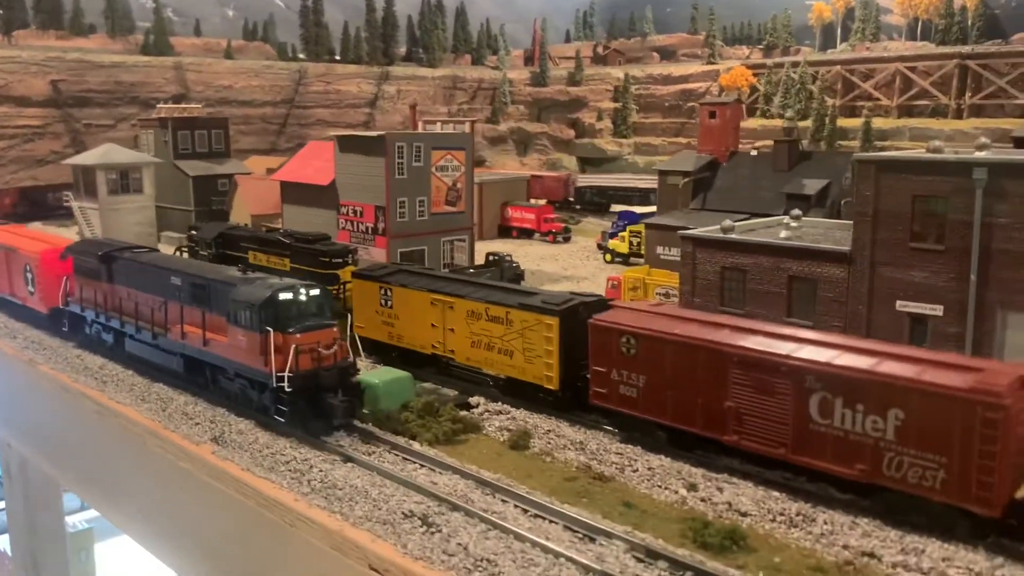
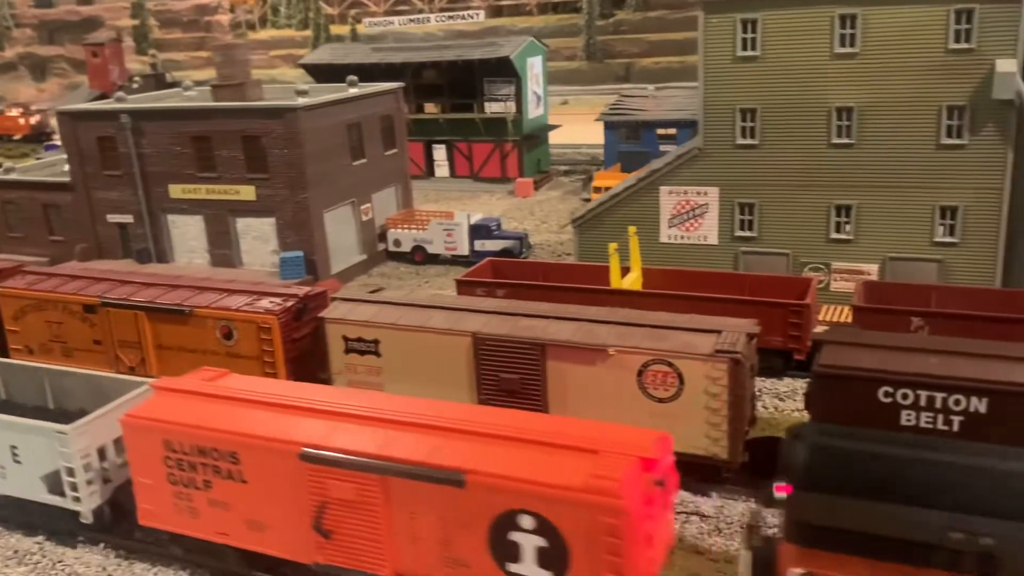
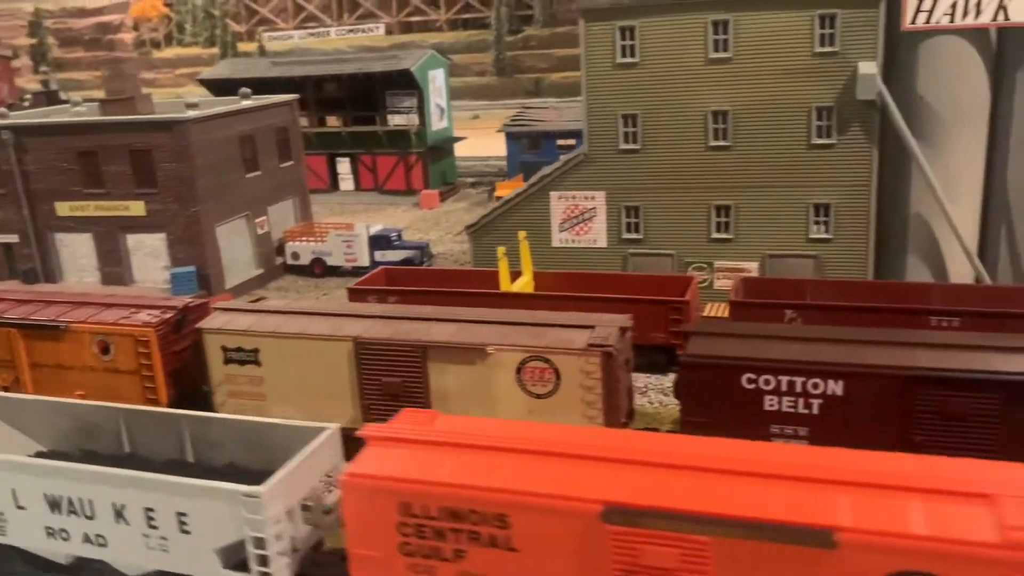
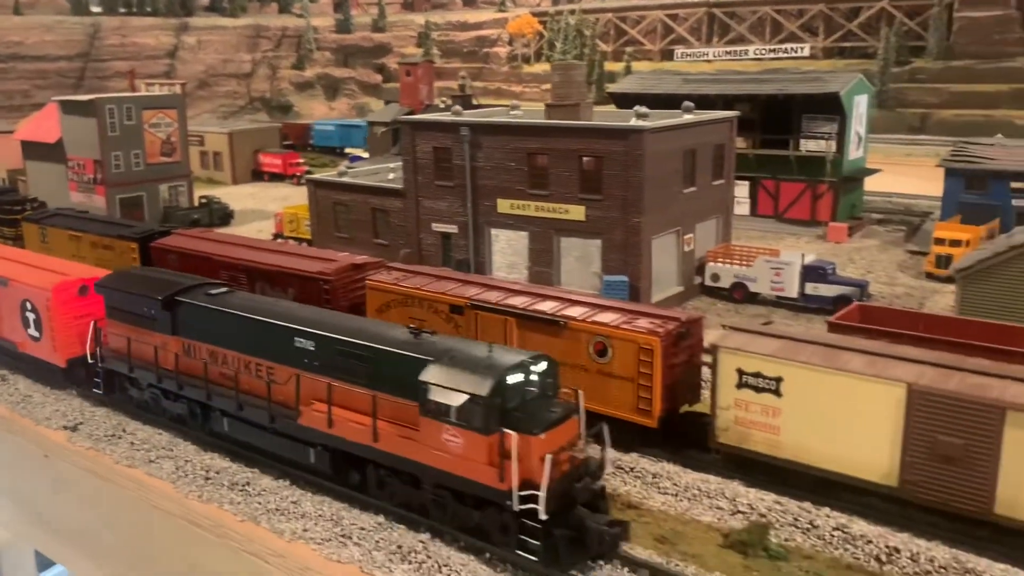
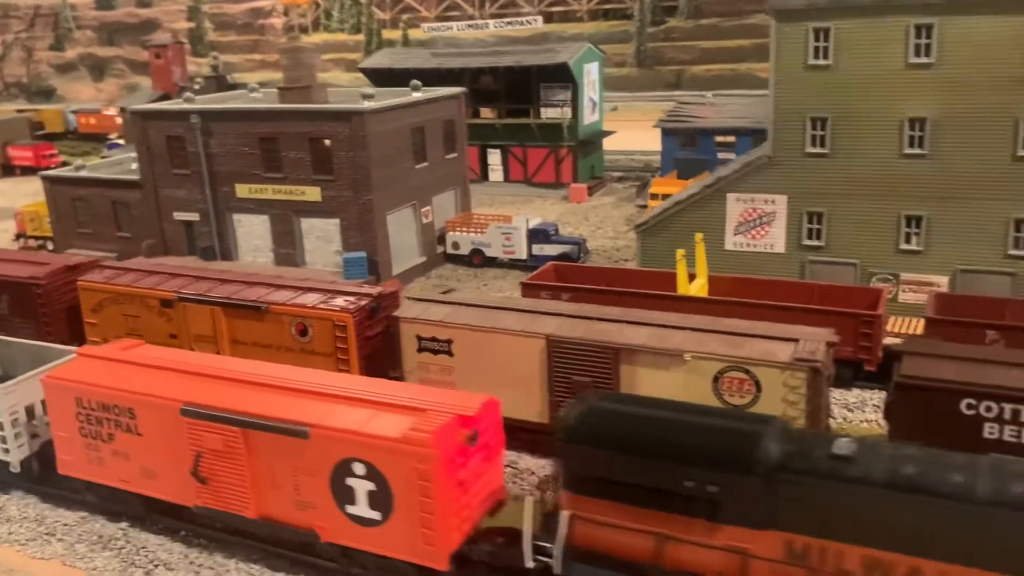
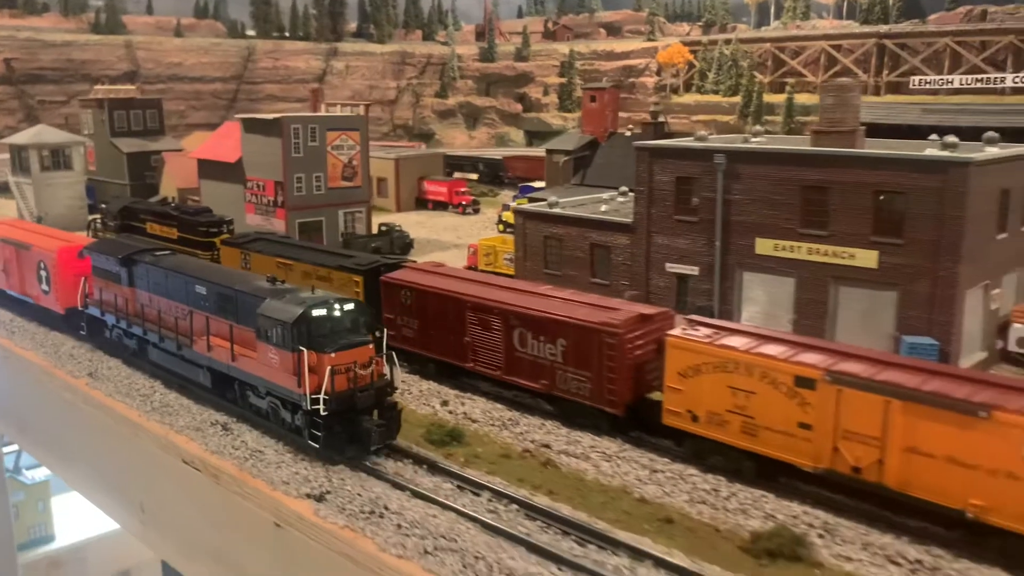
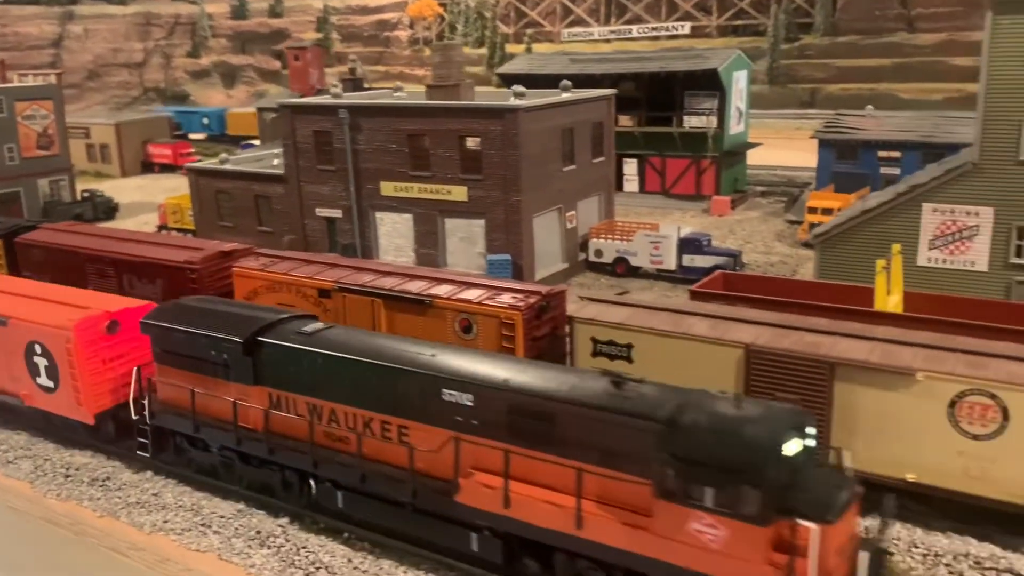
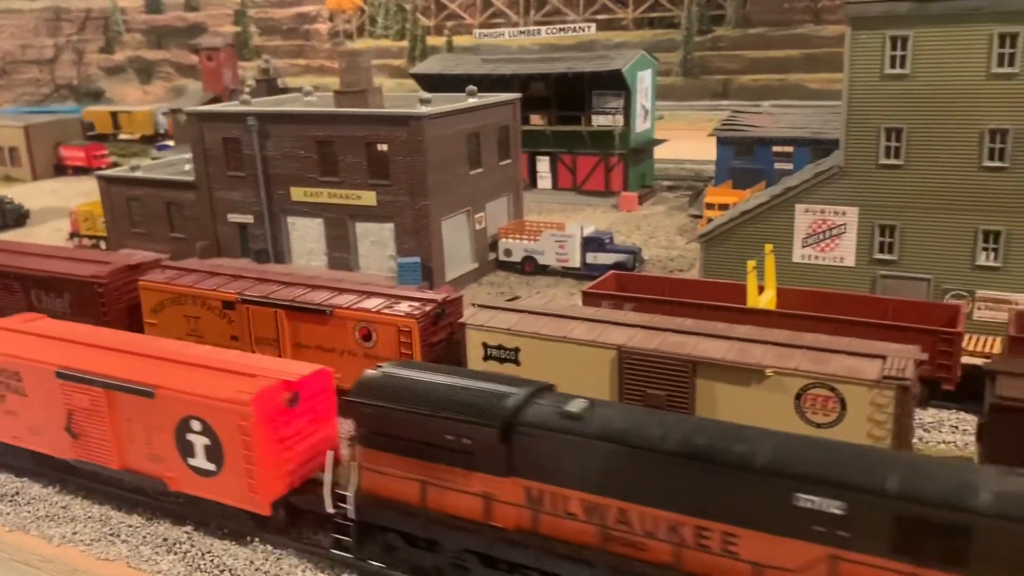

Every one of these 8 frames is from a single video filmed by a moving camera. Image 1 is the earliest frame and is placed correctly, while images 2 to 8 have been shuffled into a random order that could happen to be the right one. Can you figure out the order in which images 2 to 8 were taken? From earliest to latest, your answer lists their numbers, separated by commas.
6, 4, 7, 8, 5, 2, 3
